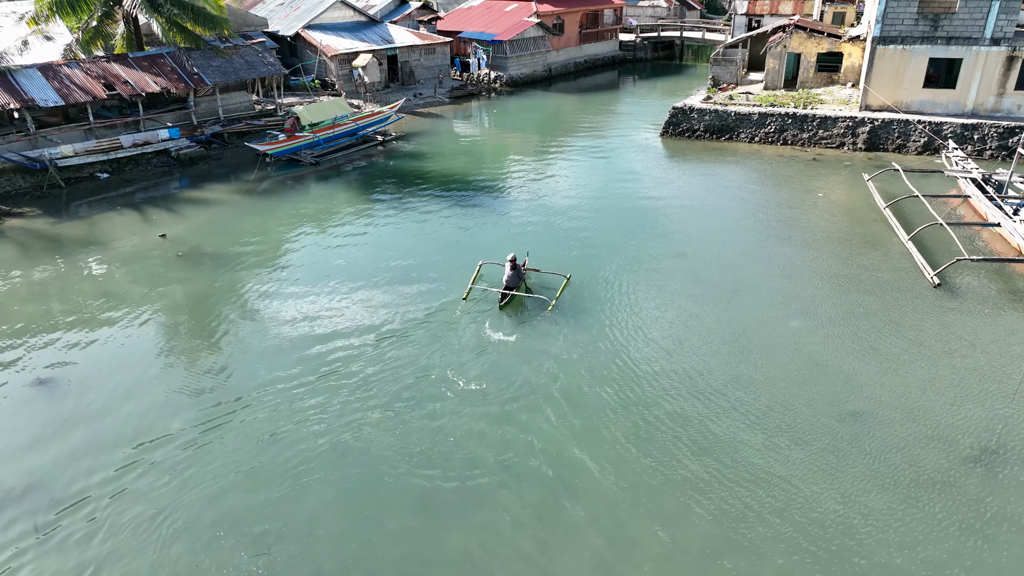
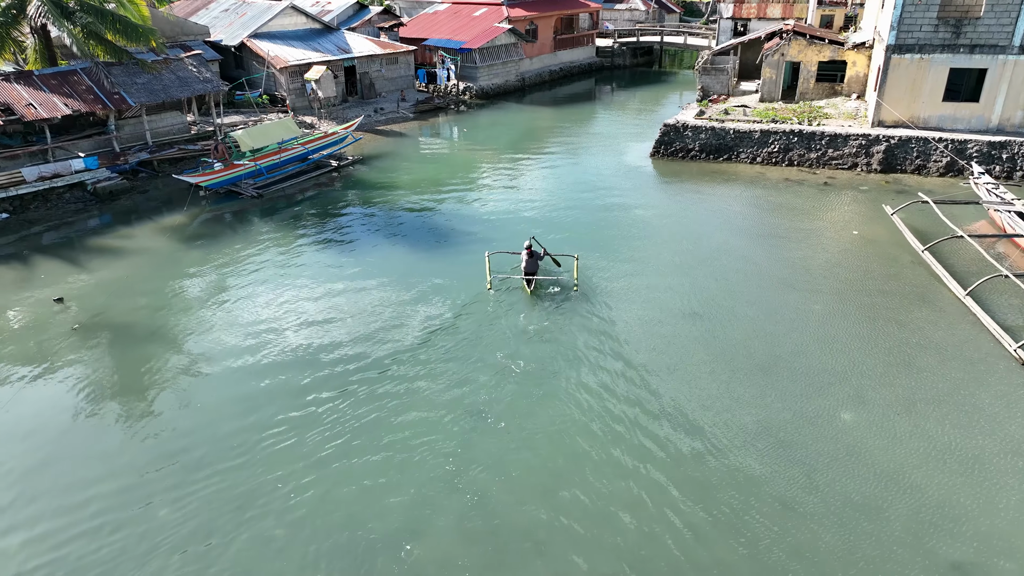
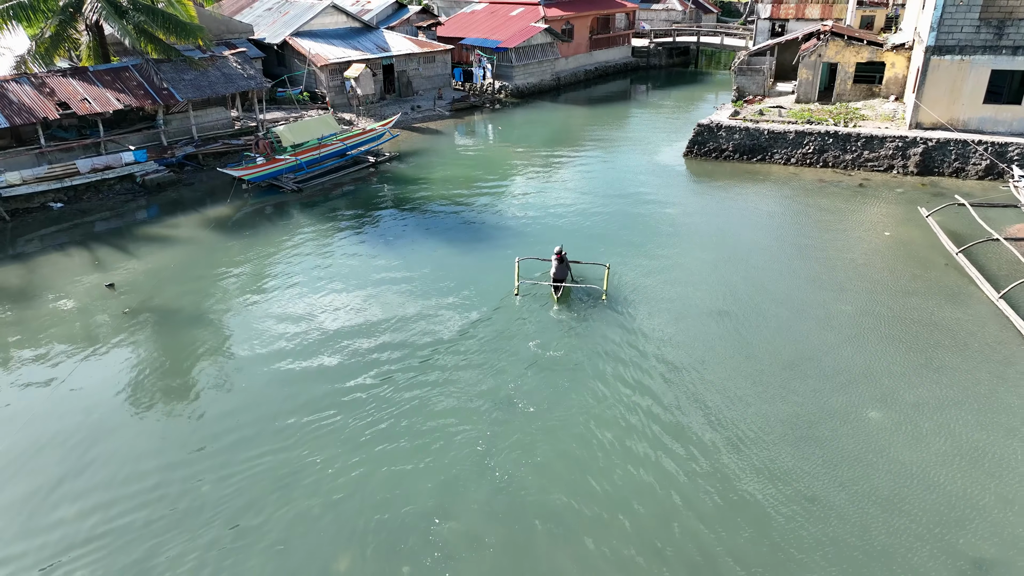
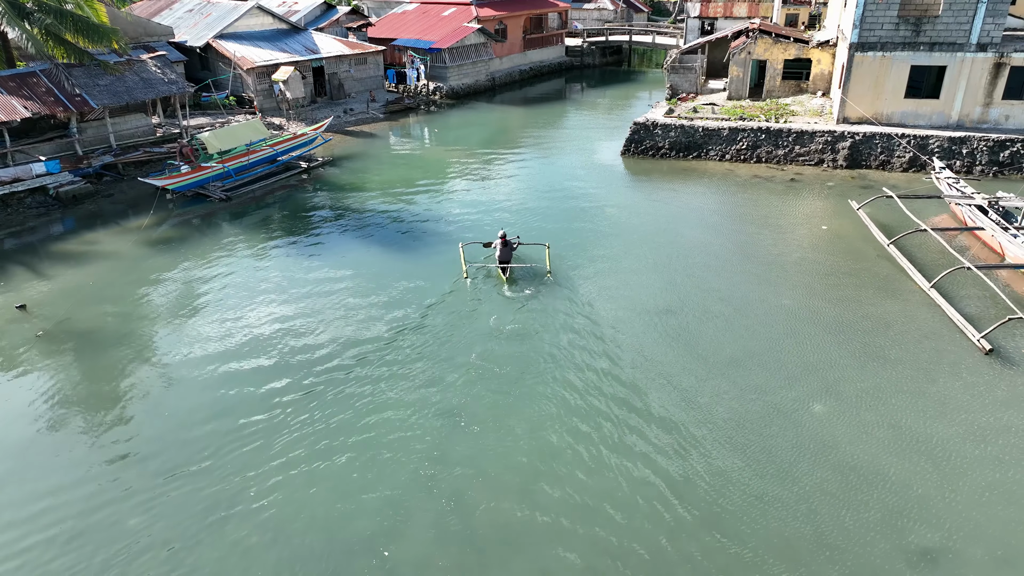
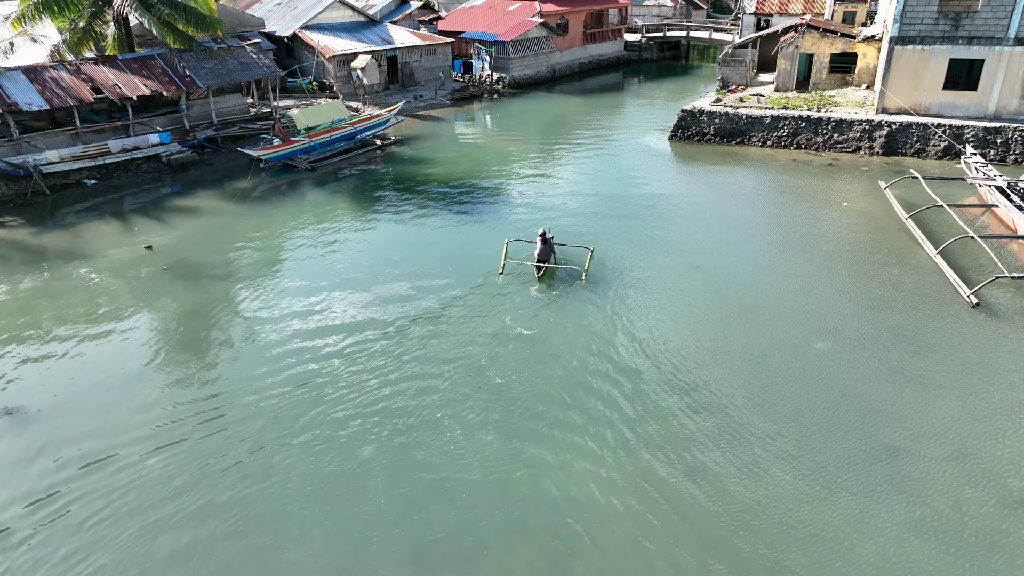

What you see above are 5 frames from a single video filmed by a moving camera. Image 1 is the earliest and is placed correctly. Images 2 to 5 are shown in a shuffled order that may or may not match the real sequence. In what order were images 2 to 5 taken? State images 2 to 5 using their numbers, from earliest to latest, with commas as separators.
5, 3, 2, 4
